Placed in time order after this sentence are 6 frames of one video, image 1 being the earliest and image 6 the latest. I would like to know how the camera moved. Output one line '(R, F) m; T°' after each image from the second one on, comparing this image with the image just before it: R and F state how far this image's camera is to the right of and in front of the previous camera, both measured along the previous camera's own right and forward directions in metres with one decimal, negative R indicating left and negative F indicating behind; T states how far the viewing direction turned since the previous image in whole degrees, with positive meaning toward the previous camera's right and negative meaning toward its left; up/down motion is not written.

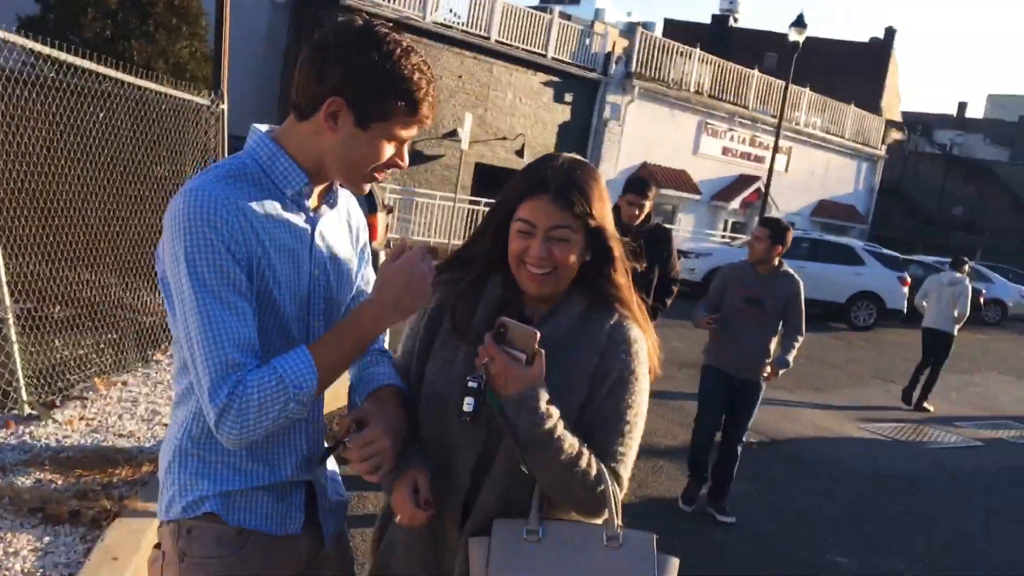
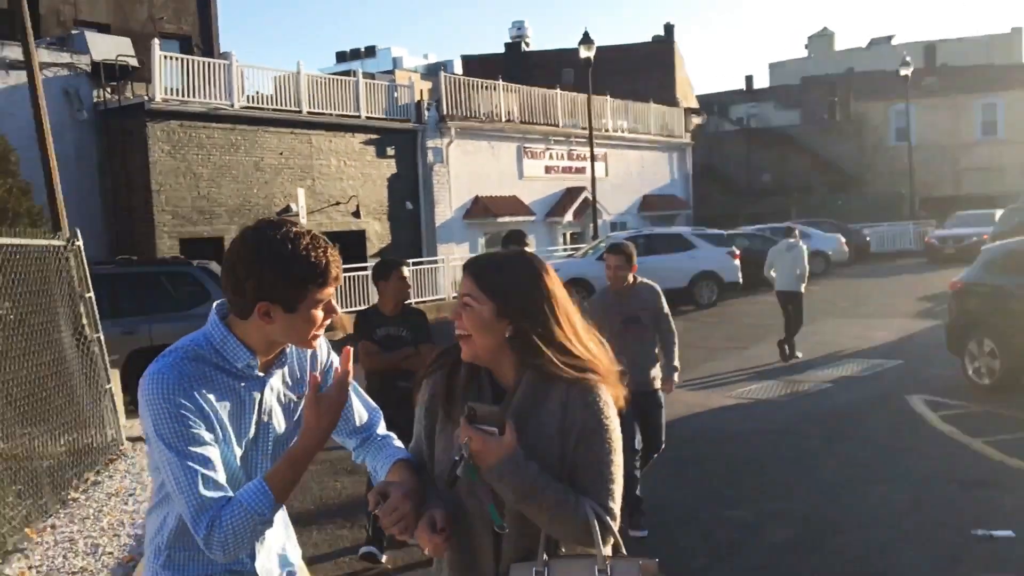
(-0.2, -0.5) m; +9°
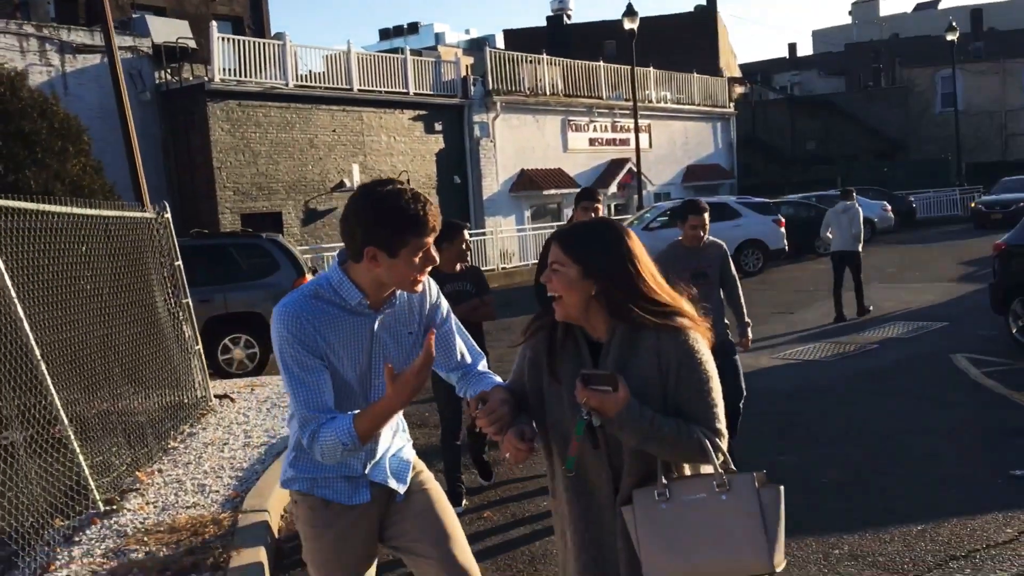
(-0.1, -0.5) m; -2°
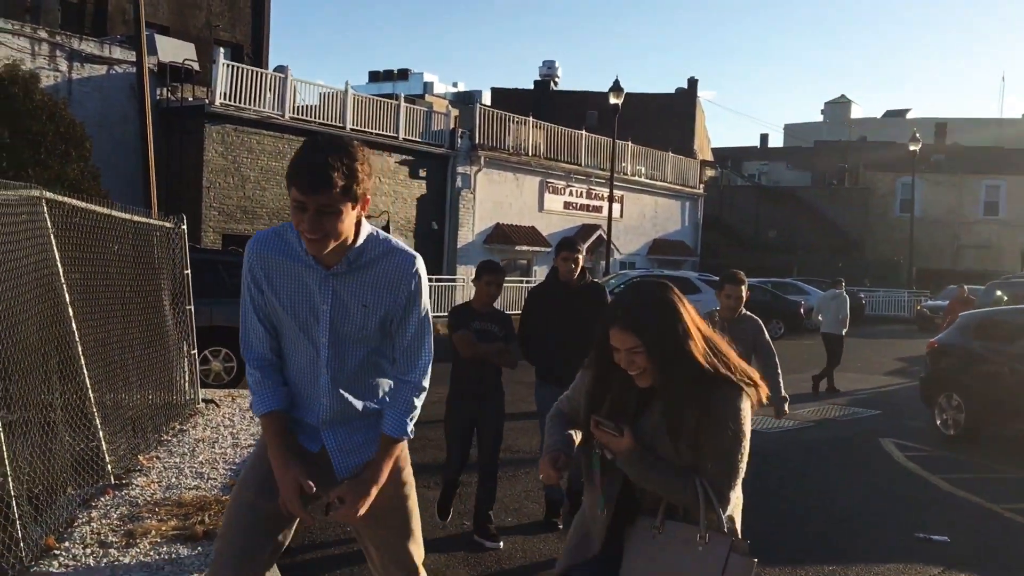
(-0.2, -0.7) m; +2°
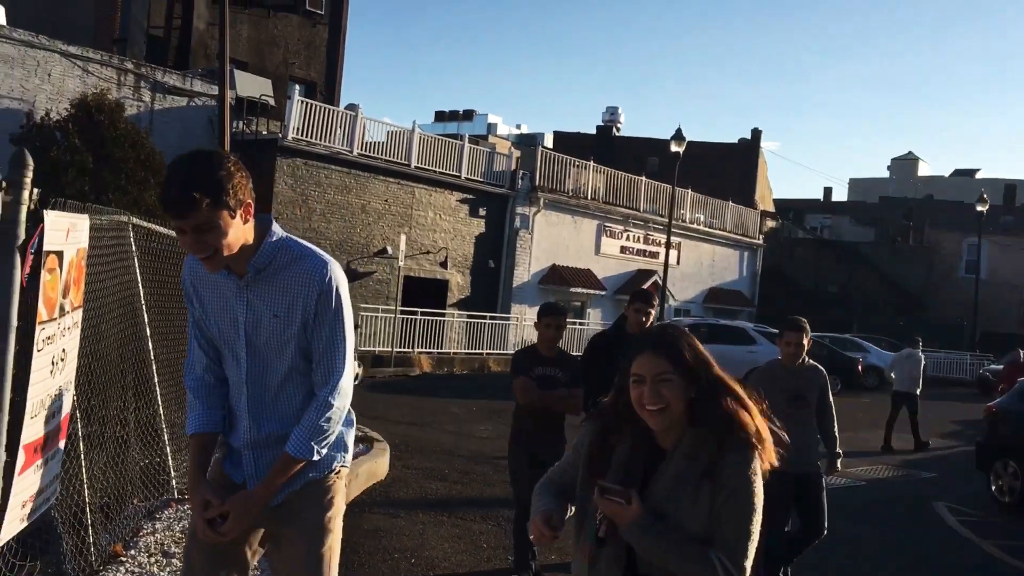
(0.0, -0.2) m; -3°
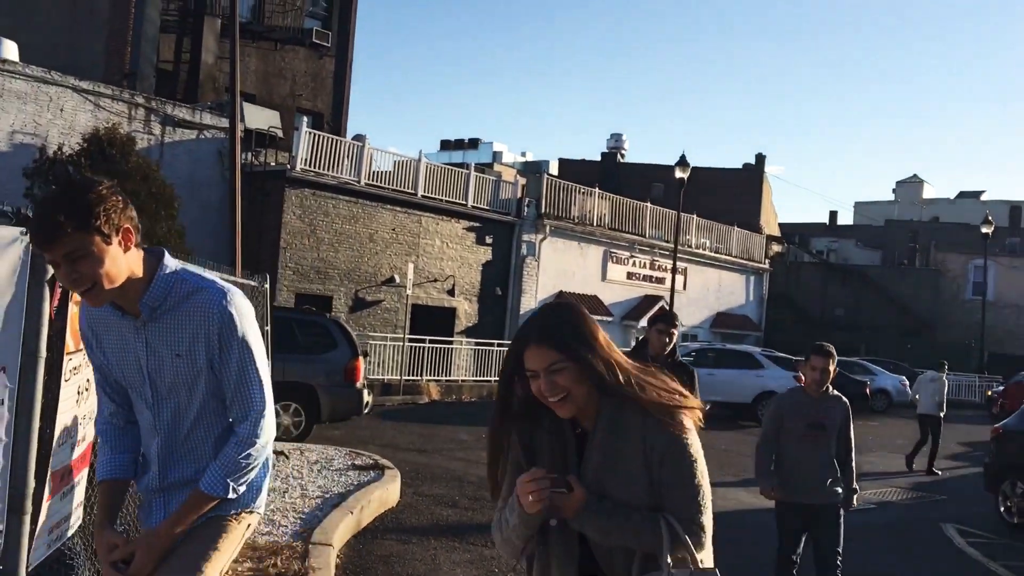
(0.0, -0.1) m; 0°
